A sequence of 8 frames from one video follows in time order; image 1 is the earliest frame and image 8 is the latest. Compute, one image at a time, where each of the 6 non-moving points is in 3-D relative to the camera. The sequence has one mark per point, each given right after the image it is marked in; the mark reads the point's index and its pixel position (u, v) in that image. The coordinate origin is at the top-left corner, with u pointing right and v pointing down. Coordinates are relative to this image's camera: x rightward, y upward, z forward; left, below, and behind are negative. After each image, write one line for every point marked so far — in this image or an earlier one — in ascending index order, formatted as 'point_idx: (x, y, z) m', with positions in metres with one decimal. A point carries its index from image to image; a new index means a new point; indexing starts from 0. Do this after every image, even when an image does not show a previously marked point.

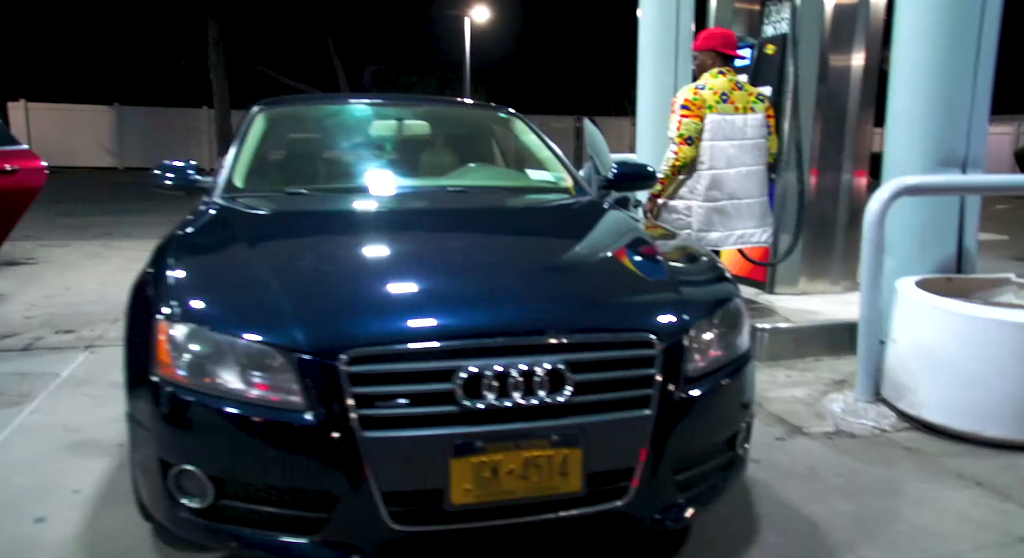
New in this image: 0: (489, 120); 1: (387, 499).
0: (-0.2, +0.8, +4.3) m
1: (-0.3, -0.5, +2.0) m
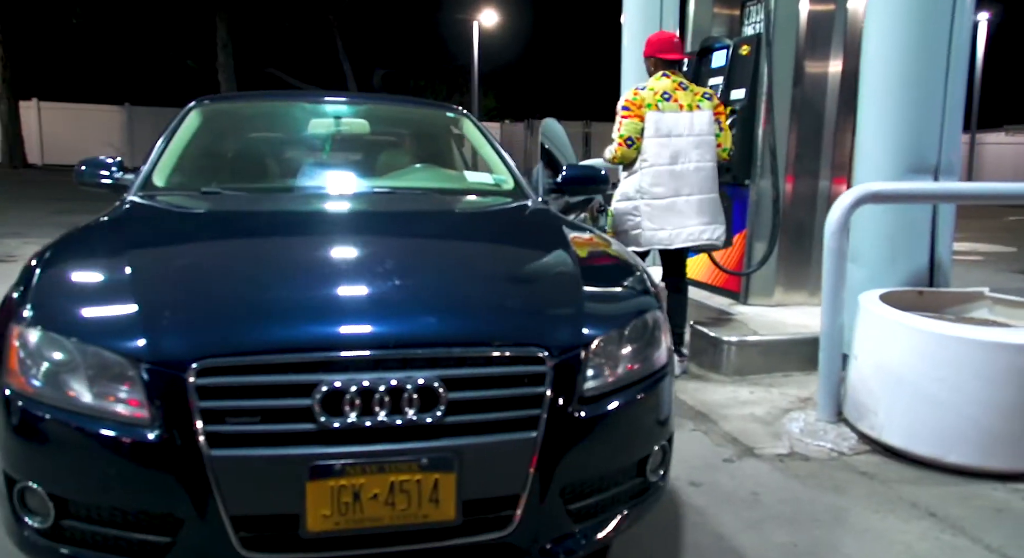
0: (-0.4, +0.8, +4.2) m
1: (-0.6, -0.5, +1.8) m
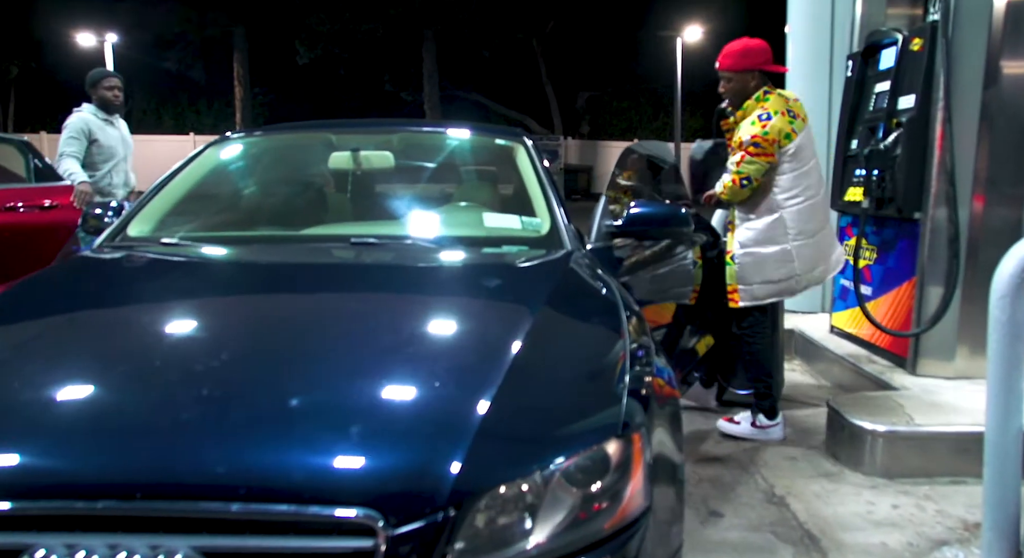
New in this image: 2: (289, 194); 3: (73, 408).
0: (-0.1, +0.6, +3.5) m
1: (-0.9, -0.7, +1.3) m
2: (-0.9, +0.3, +3.3) m
3: (-0.9, -0.2, +1.5) m
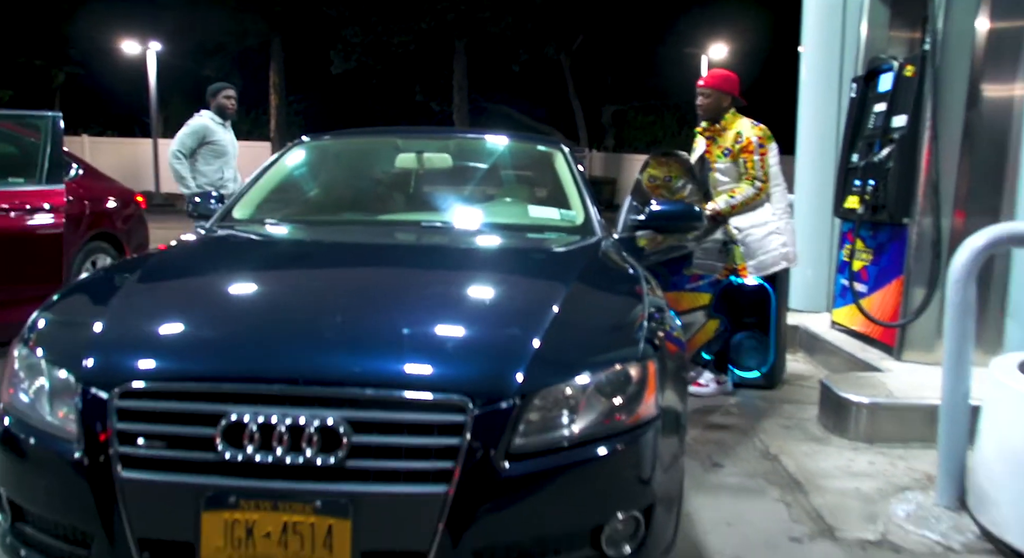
0: (+0.1, +0.6, +4.1) m
1: (-0.8, -0.6, +1.8) m
2: (-0.7, +0.4, +3.9) m
3: (-0.8, -0.1, +2.1) m
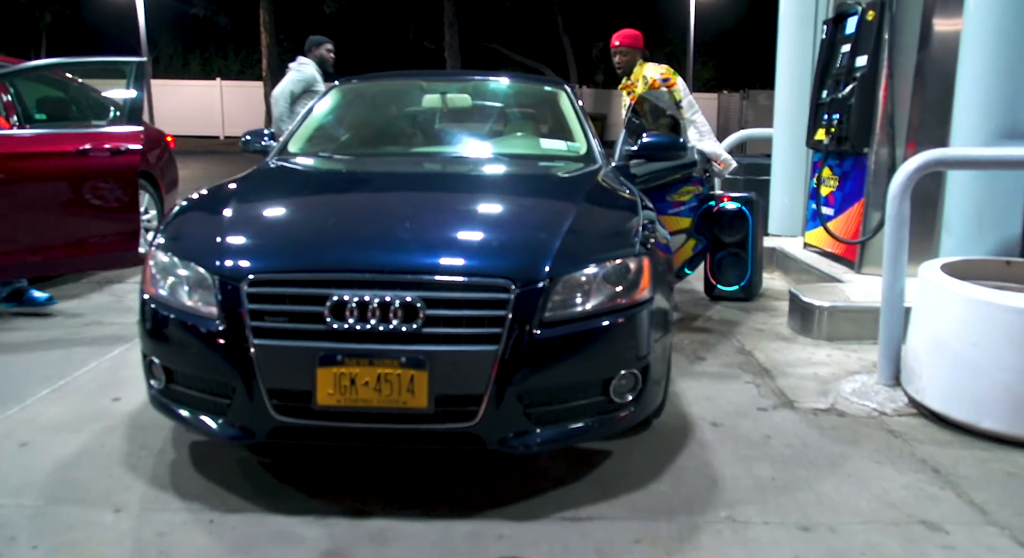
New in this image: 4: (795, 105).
0: (+0.2, +1.0, +4.6) m
1: (-0.7, -0.4, +2.5) m
2: (-0.7, +0.8, +4.5) m
3: (-0.7, +0.1, +2.7) m
4: (+2.4, +1.5, +7.0) m
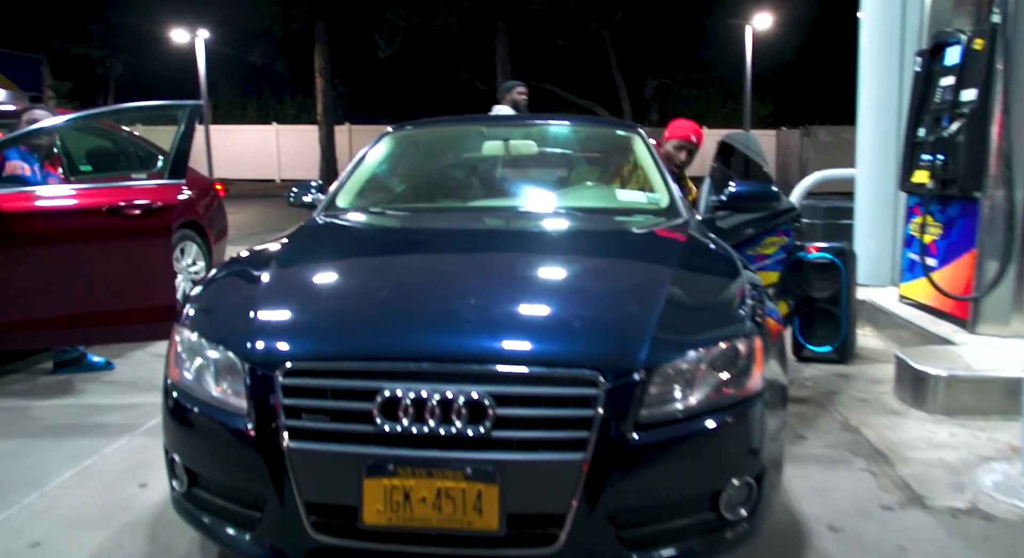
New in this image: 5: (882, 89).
0: (+0.5, +0.7, +4.2) m
1: (-0.5, -0.6, +2.1) m
2: (-0.3, +0.5, +4.1) m
3: (-0.4, -0.1, +2.3) m
4: (+2.9, +1.1, +6.5) m
5: (+2.9, +1.5, +6.4) m
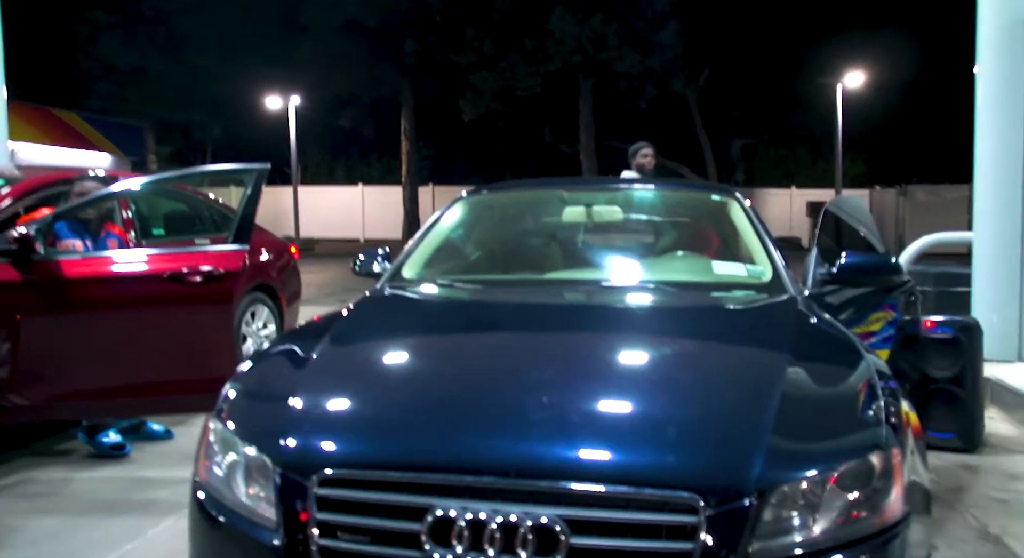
0: (+0.9, +0.4, +3.9) m
1: (-0.3, -0.8, +1.7) m
2: (+0.1, +0.2, +3.8) m
3: (-0.3, -0.3, +1.9) m
4: (+3.5, +0.5, +5.9) m
5: (+3.5, +0.9, +5.9) m
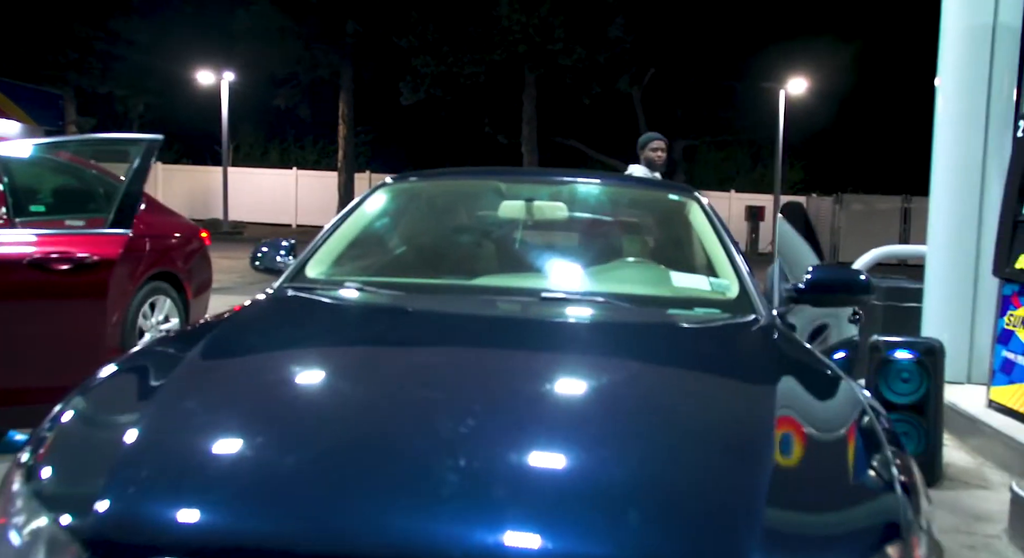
0: (+0.6, +0.3, +3.4) m
1: (-0.5, -0.8, +1.2) m
2: (-0.2, +0.2, +3.3) m
3: (-0.4, -0.3, +1.4) m
4: (+3.1, +0.4, +5.6) m
5: (+3.1, +0.8, +5.6) m
